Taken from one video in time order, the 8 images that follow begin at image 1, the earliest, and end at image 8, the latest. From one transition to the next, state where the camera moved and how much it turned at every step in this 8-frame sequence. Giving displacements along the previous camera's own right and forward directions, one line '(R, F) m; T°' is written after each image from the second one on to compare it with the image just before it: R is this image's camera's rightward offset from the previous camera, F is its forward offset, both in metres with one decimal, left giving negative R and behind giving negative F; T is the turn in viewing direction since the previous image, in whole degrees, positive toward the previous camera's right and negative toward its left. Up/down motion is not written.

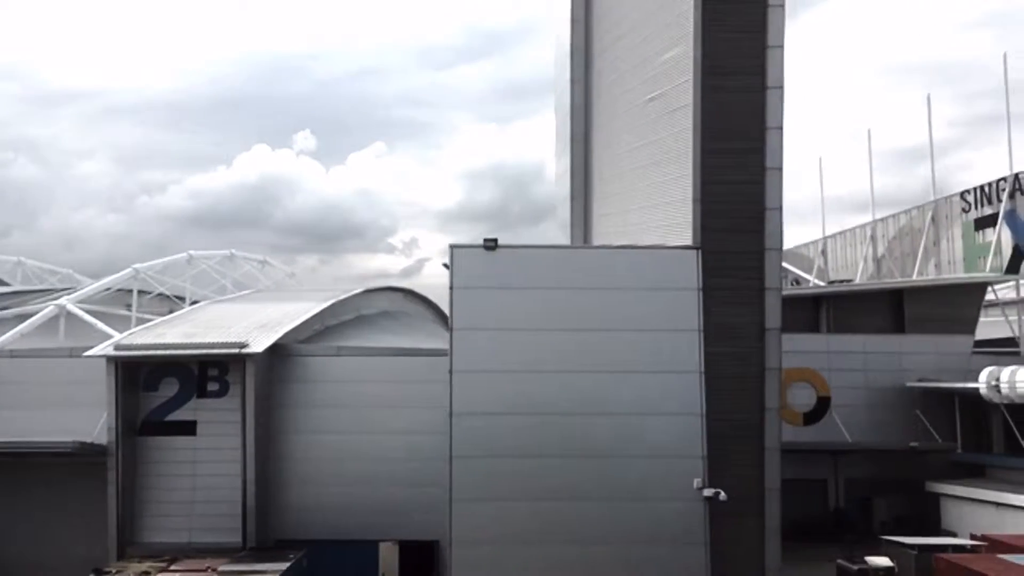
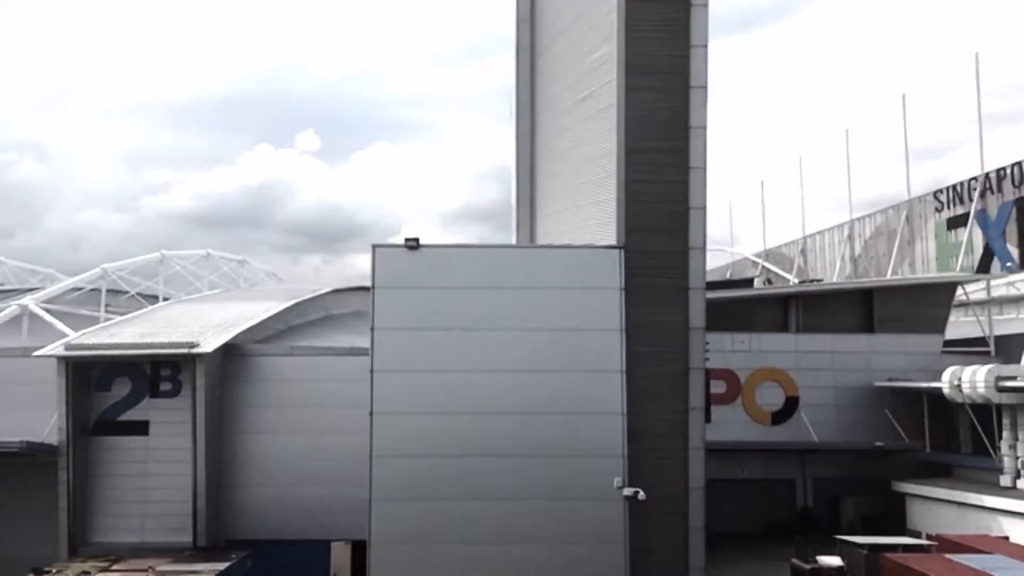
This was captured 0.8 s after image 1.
(+1.0, 0.0) m; 0°
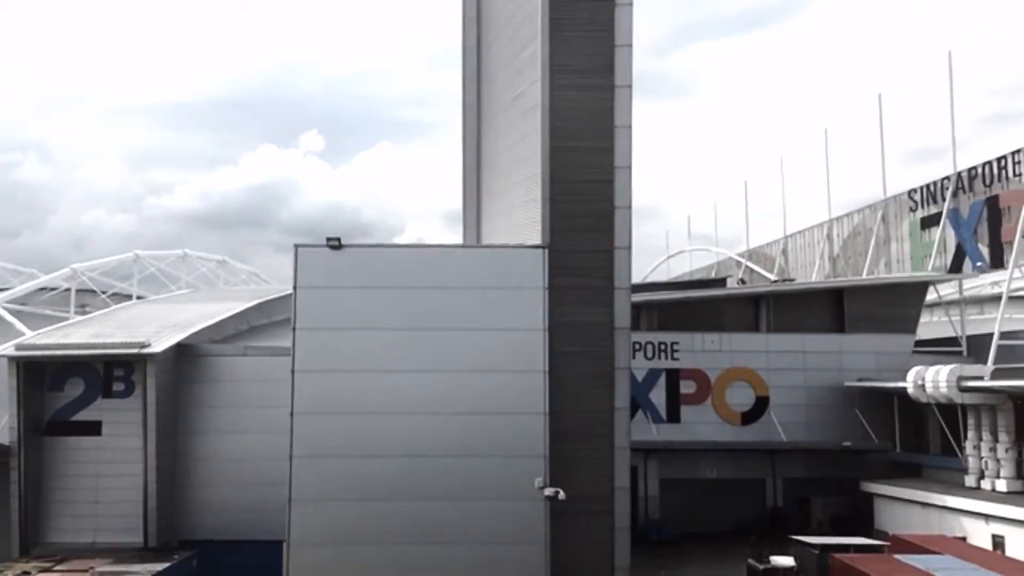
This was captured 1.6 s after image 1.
(+1.0, 0.0) m; 0°
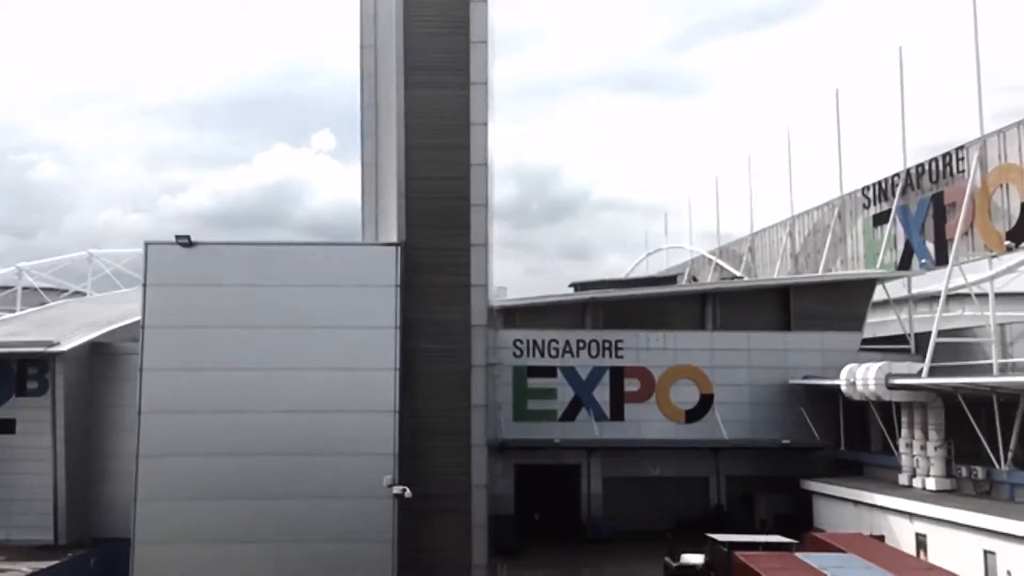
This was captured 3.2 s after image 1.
(+2.0, 0.0) m; 0°
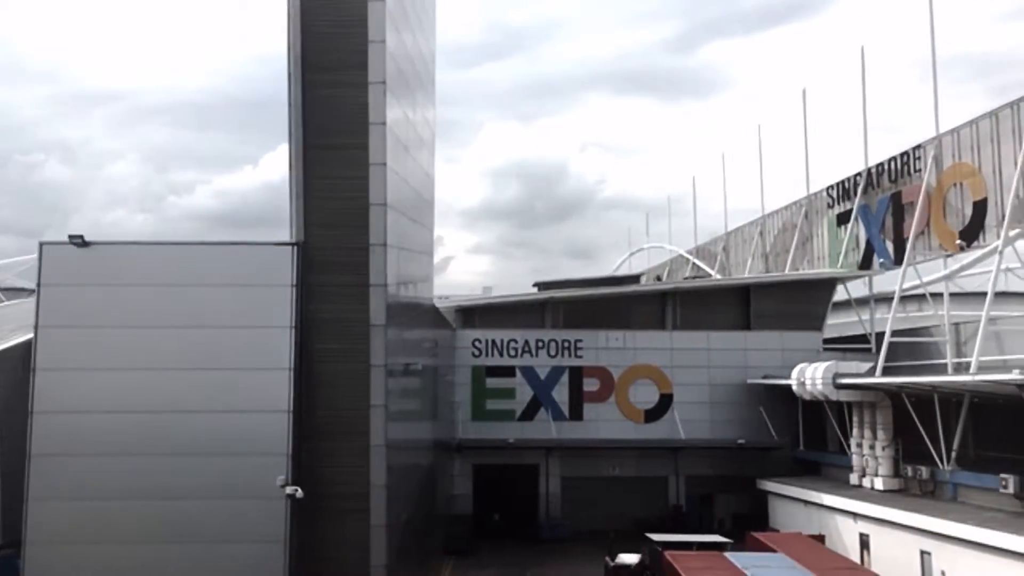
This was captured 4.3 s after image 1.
(+1.4, 0.0) m; 0°
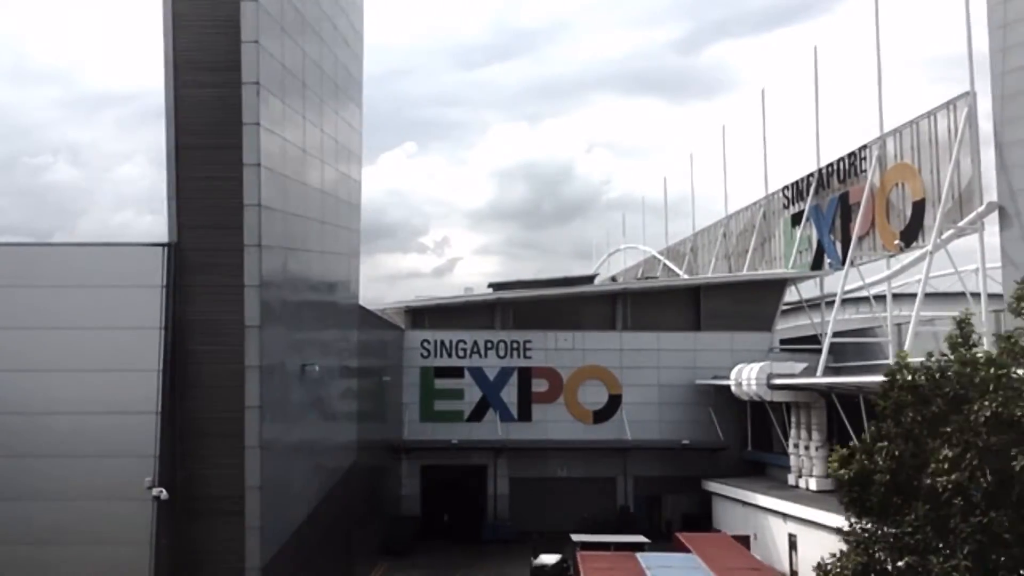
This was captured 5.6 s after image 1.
(+1.7, 0.0) m; 0°
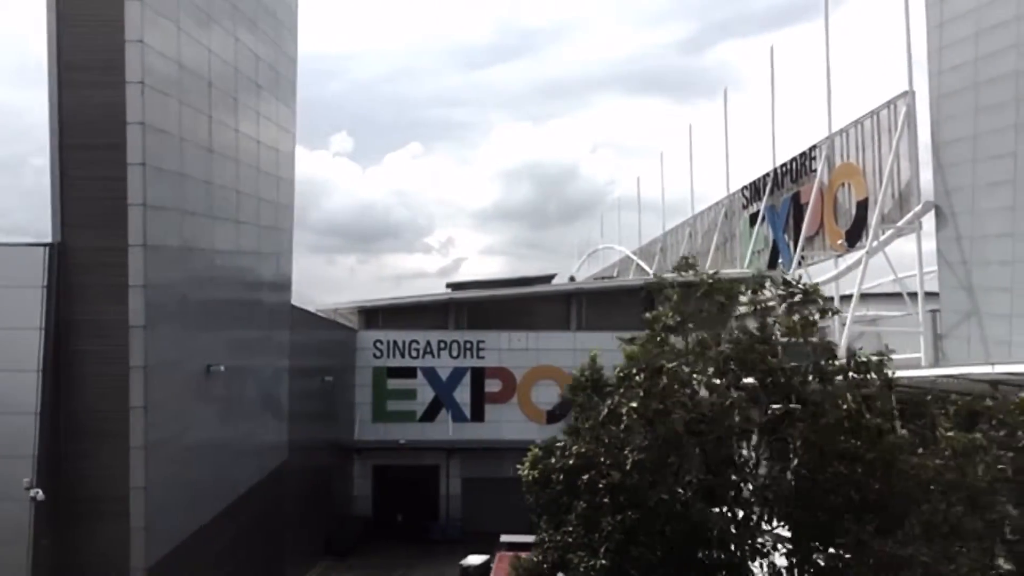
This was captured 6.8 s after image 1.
(+1.6, 0.0) m; 0°
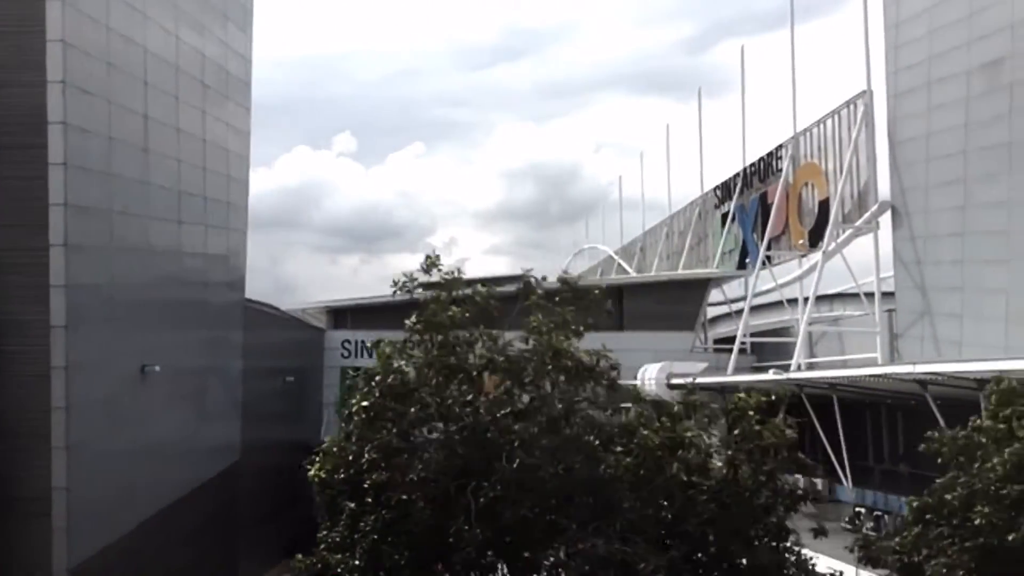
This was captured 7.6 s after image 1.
(+1.1, 0.0) m; 0°
